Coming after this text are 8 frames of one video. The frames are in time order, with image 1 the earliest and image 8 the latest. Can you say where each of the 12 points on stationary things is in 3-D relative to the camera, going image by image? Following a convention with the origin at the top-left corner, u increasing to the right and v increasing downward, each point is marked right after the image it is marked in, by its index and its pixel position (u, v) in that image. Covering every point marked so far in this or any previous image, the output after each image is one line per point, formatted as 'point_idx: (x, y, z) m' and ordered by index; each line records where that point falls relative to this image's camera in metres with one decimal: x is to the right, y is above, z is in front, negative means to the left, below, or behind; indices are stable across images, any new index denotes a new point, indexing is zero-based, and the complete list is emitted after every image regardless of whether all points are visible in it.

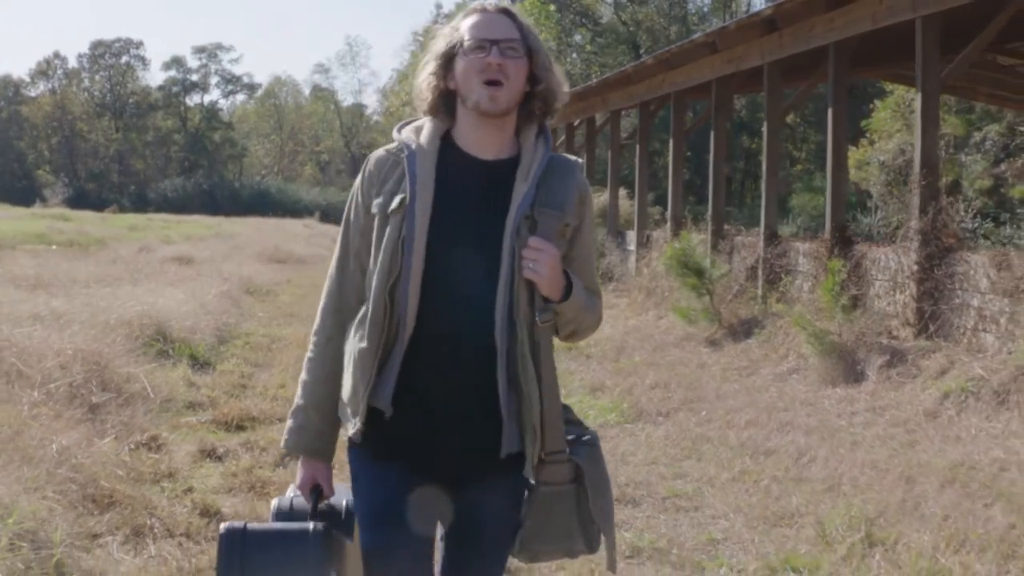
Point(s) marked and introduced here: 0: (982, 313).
0: (+3.3, -0.2, +8.4) m
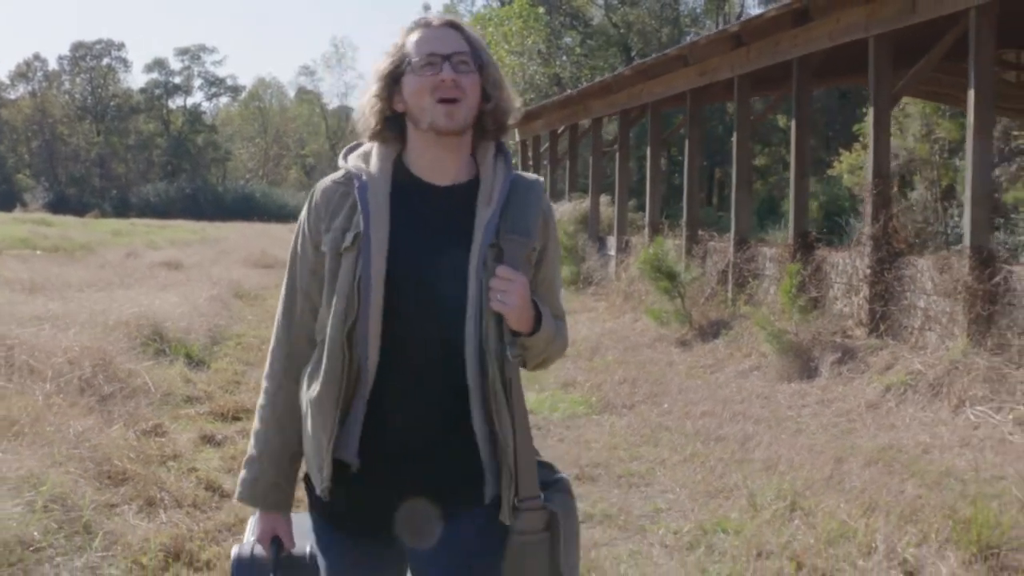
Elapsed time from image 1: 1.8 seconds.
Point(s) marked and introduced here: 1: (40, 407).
0: (+3.1, -0.2, +9.0) m
1: (-2.4, -0.6, +6.2) m
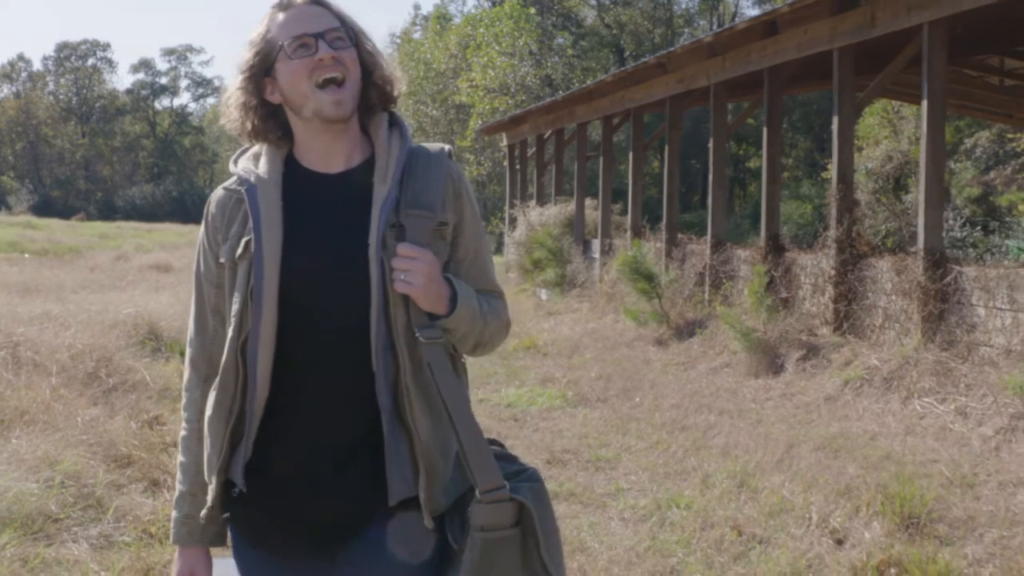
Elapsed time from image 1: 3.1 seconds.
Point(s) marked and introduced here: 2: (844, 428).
0: (+2.9, -0.2, +9.5) m
1: (-2.6, -0.6, +6.7) m
2: (+1.9, -0.8, +7.0) m
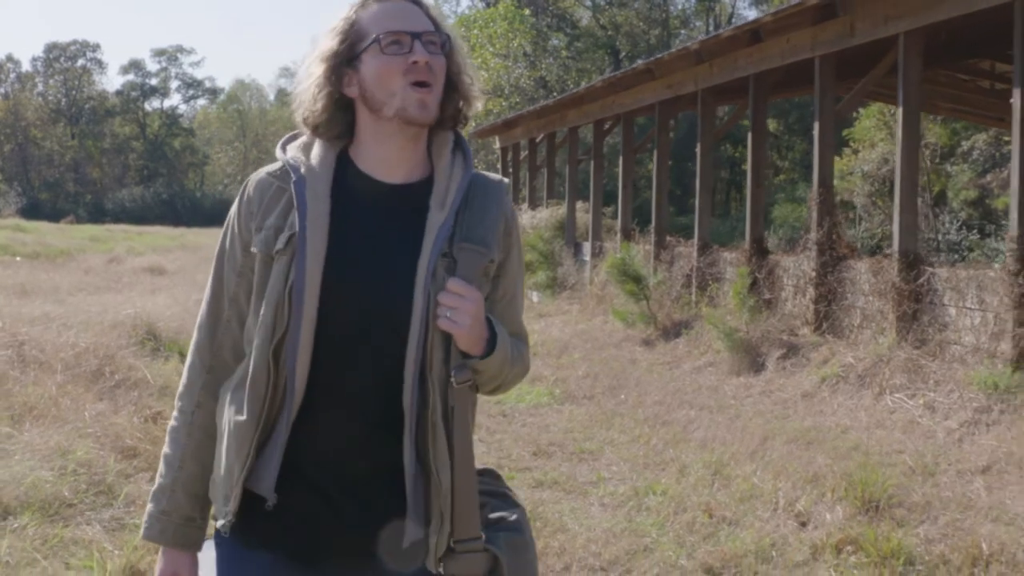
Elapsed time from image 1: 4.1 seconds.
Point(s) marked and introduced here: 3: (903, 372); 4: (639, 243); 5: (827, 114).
0: (+2.9, -0.2, +9.8) m
1: (-2.6, -0.6, +7.0) m
2: (+1.8, -0.8, +7.3) m
3: (+2.6, -0.6, +8.1) m
4: (+1.8, +0.6, +17.3) m
5: (+2.8, +1.6, +10.9) m
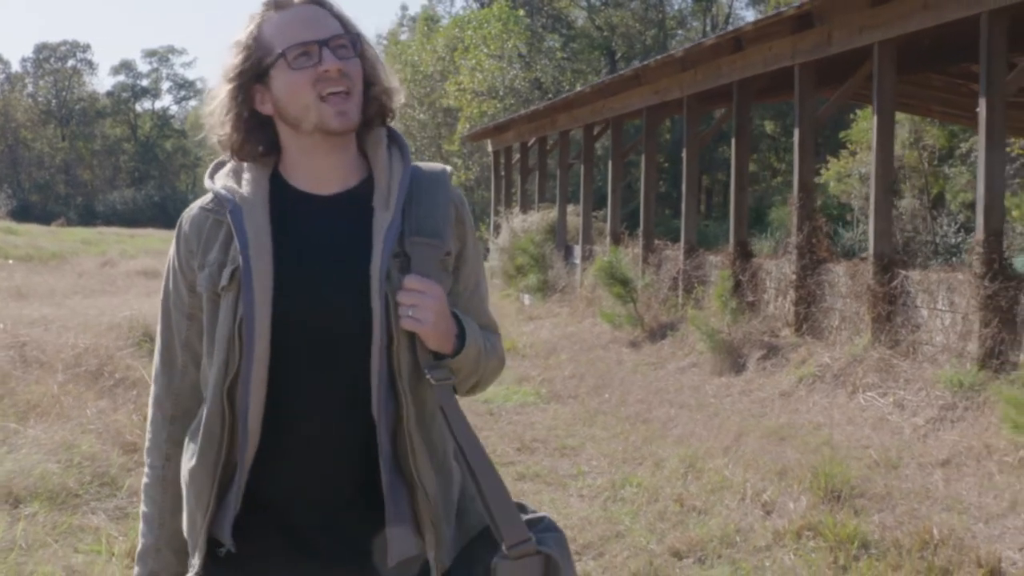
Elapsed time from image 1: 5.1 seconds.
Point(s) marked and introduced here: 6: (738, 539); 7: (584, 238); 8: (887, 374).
0: (+2.8, -0.2, +10.1) m
1: (-2.7, -0.6, +7.2) m
2: (+1.8, -0.8, +7.6) m
3: (+2.5, -0.6, +8.4) m
4: (+1.7, +0.6, +17.6) m
5: (+2.7, +1.5, +11.2) m
6: (+0.8, -0.9, +4.6) m
7: (+1.1, +0.8, +19.5) m
8: (+2.6, -0.6, +8.3) m
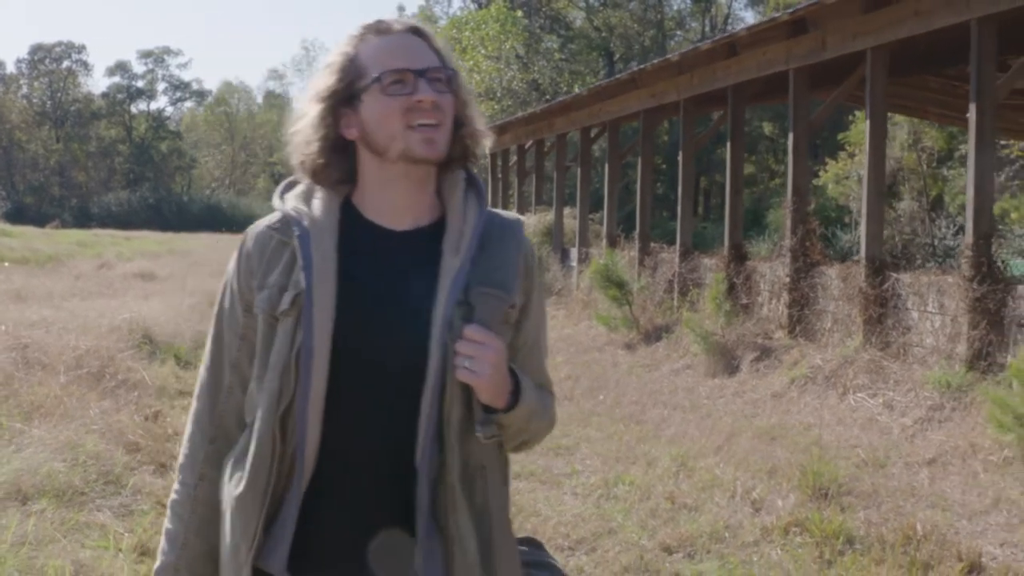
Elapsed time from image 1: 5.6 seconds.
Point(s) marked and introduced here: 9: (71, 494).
0: (+2.7, -0.2, +10.3) m
1: (-2.7, -0.6, +7.3) m
2: (+1.7, -0.8, +7.7) m
3: (+2.5, -0.6, +8.5) m
4: (+1.6, +0.6, +17.7) m
5: (+2.7, +1.5, +11.4) m
6: (+0.8, -1.0, +4.7) m
7: (+1.1, +0.8, +19.6) m
8: (+2.5, -0.6, +8.4) m
9: (-1.9, -0.9, +5.1) m
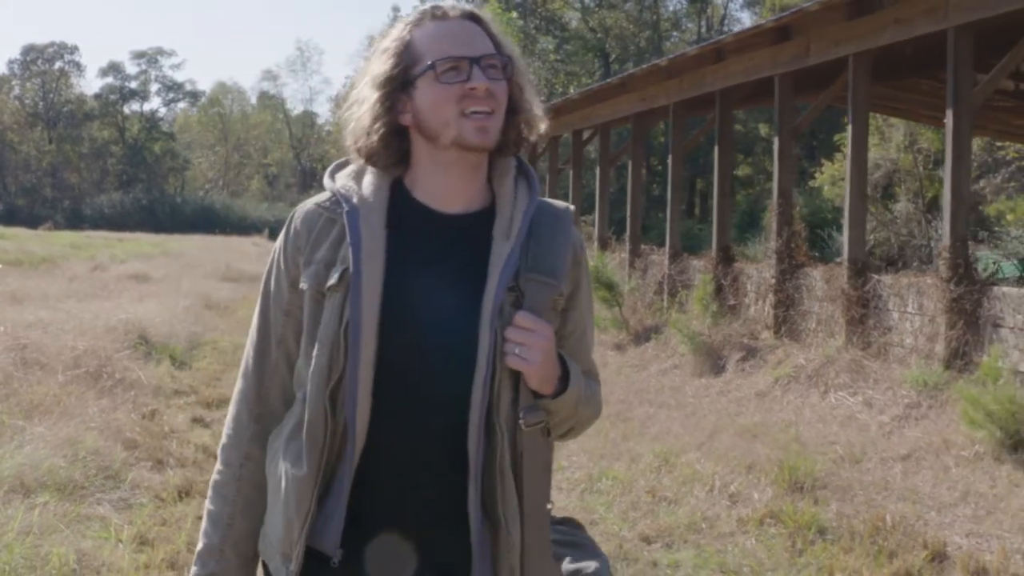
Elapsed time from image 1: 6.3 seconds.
0: (+2.6, -0.3, +10.5) m
1: (-2.8, -0.7, +7.5) m
2: (+1.7, -0.9, +7.9) m
3: (+2.4, -0.6, +8.7) m
4: (+1.5, +0.5, +17.9) m
5: (+2.6, +1.5, +11.6) m
6: (+0.8, -1.0, +4.9) m
7: (+1.0, +0.7, +19.8) m
8: (+2.5, -0.6, +8.6) m
9: (-1.9, -0.9, +5.3) m
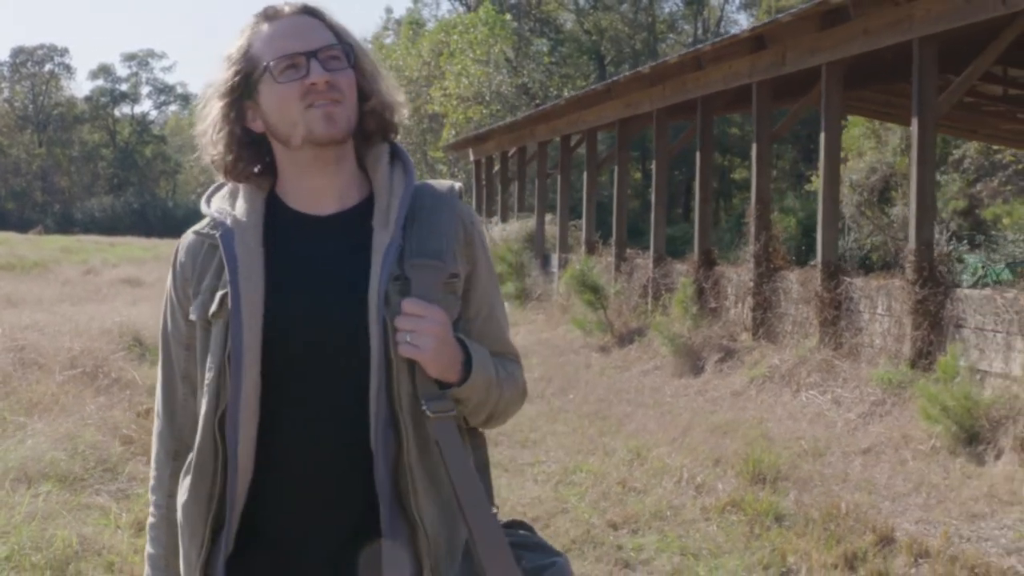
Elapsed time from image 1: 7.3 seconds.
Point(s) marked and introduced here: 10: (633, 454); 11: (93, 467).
0: (+2.5, -0.3, +10.8) m
1: (-2.9, -0.7, +7.8) m
2: (+1.5, -0.9, +8.2) m
3: (+2.3, -0.6, +9.1) m
4: (+1.3, +0.5, +18.2) m
5: (+2.5, +1.5, +11.9) m
6: (+0.7, -1.0, +5.2) m
7: (+0.8, +0.7, +20.1) m
8: (+2.3, -0.6, +8.9) m
9: (-2.0, -0.9, +5.5) m
10: (+0.7, -0.9, +6.6) m
11: (-2.0, -0.9, +5.8) m
